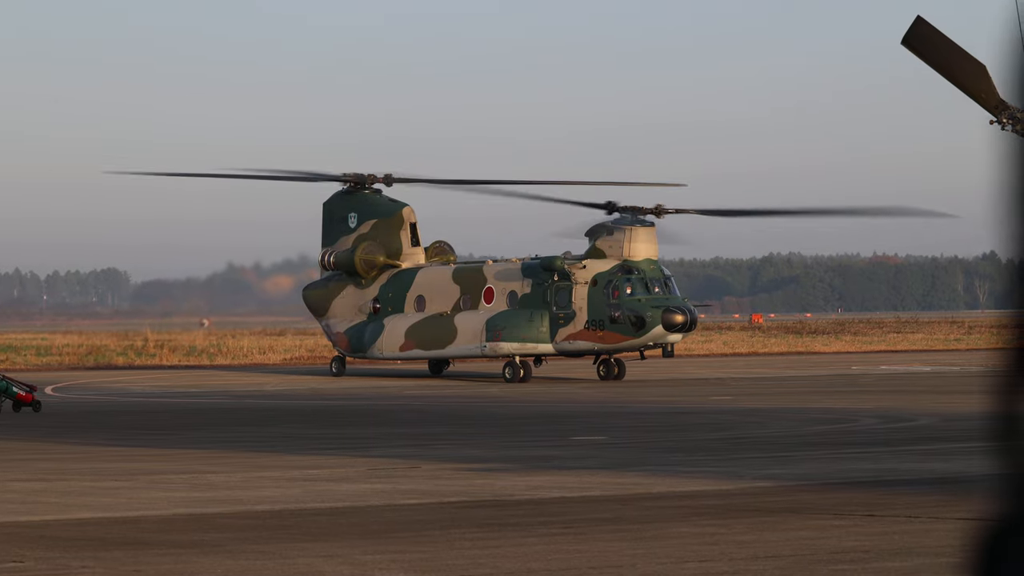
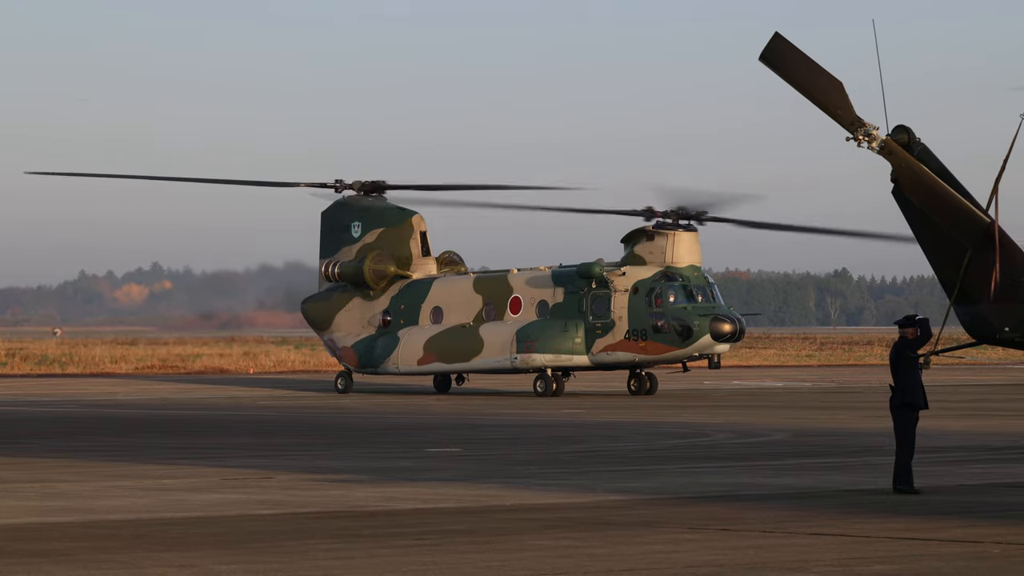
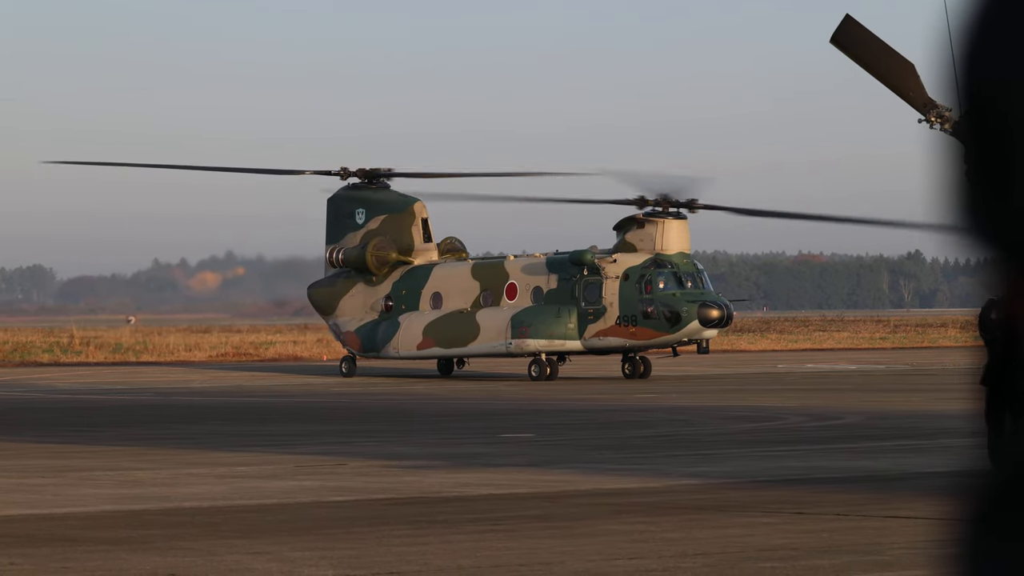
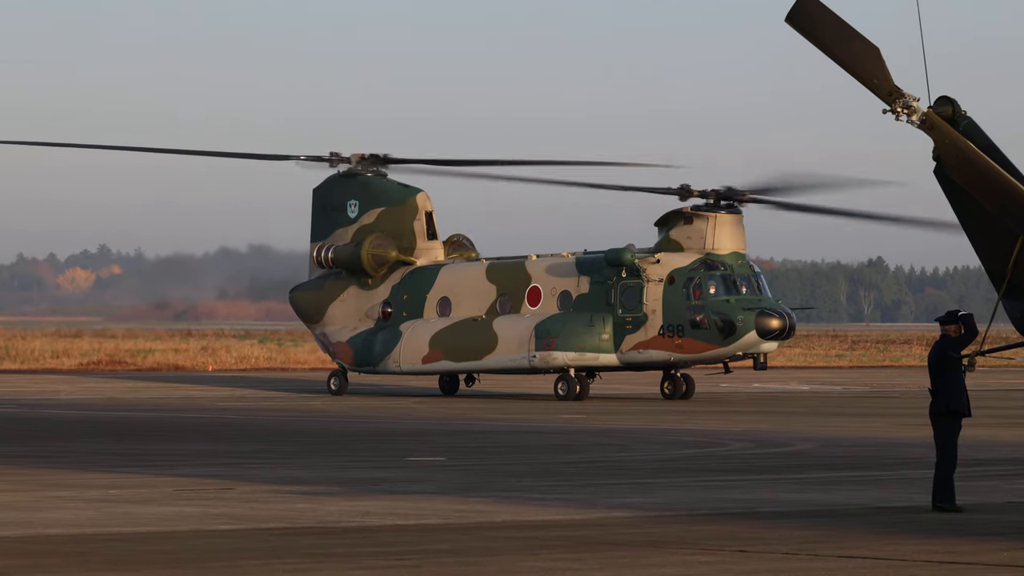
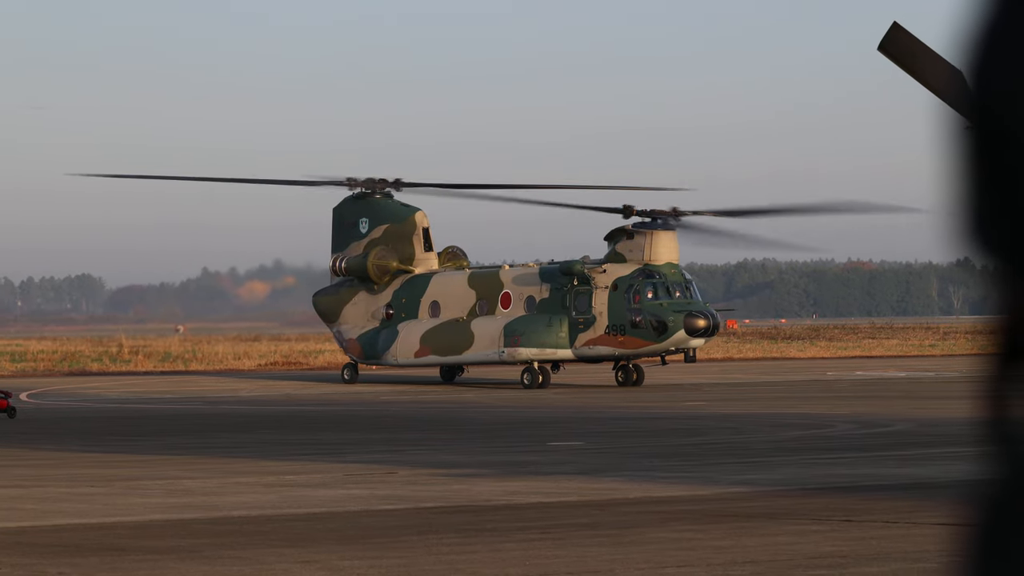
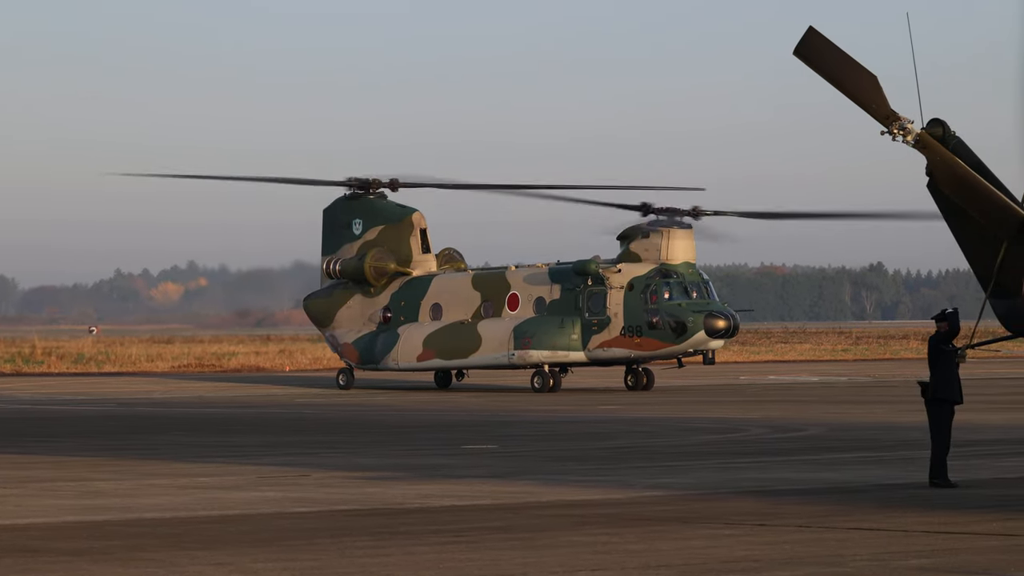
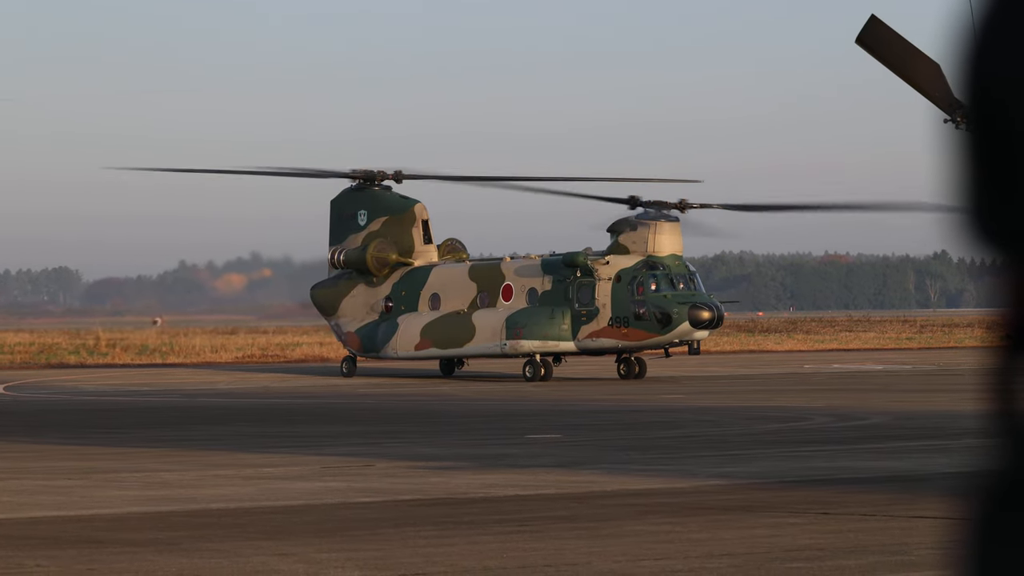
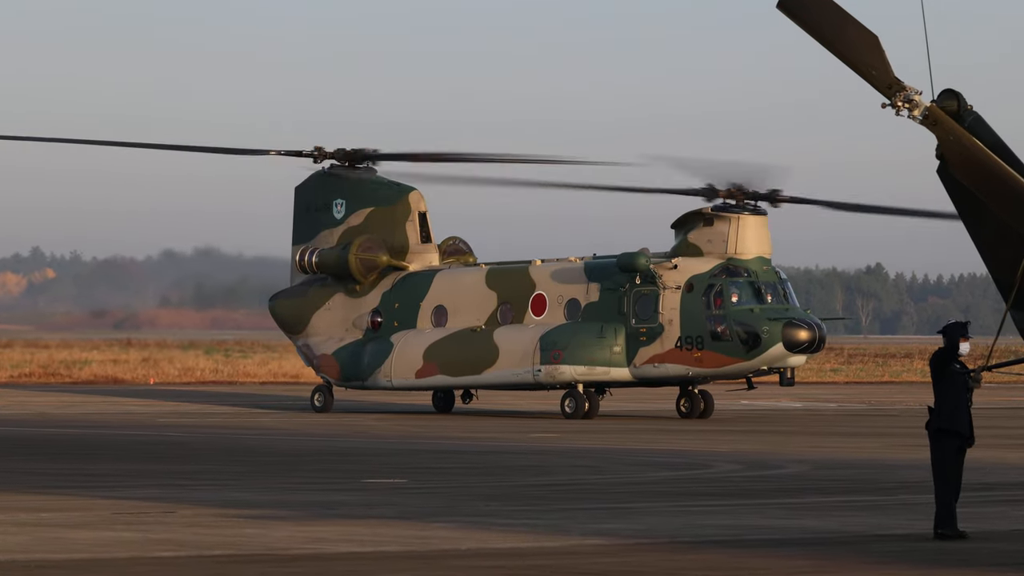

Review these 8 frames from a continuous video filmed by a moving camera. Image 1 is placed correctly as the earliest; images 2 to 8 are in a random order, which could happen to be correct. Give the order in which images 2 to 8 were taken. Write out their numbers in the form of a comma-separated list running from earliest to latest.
5, 7, 3, 6, 2, 4, 8
